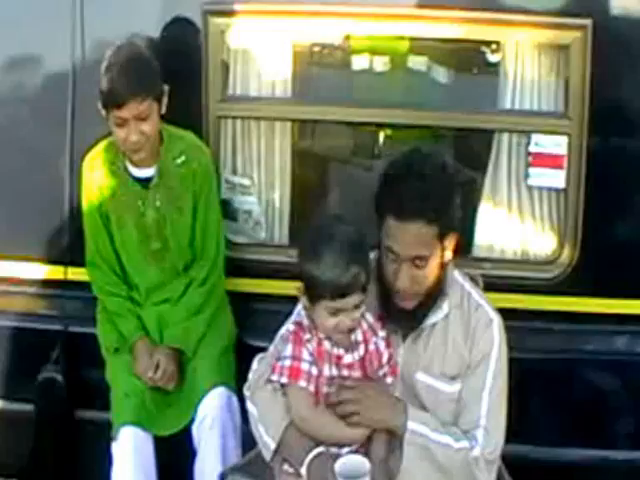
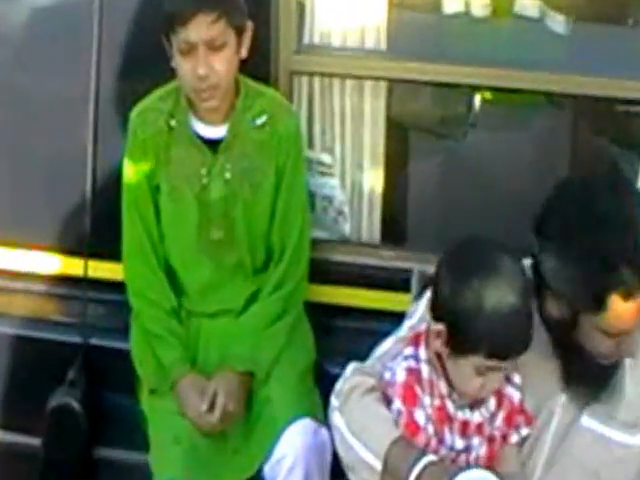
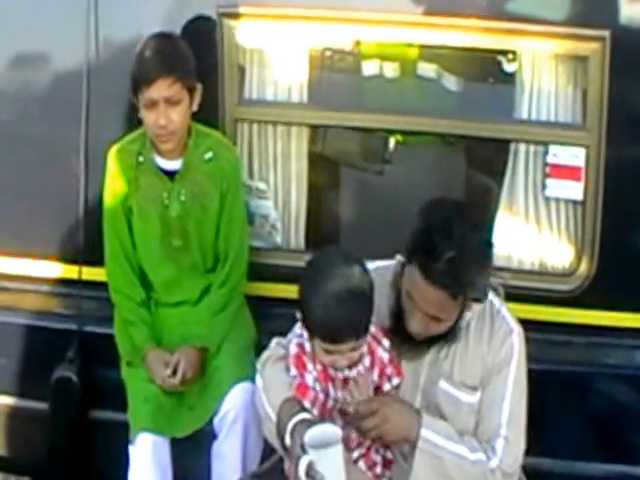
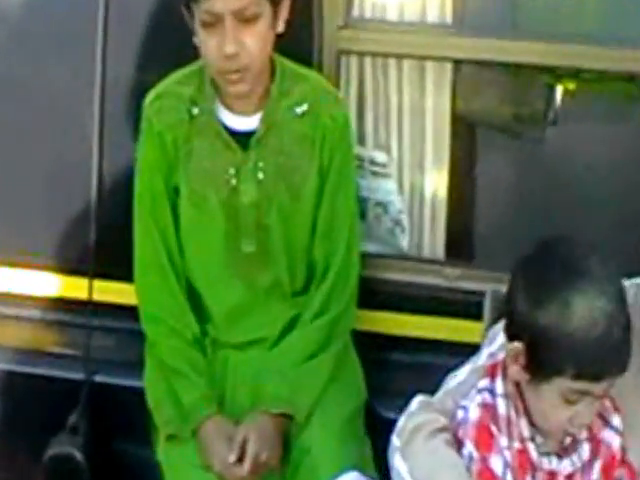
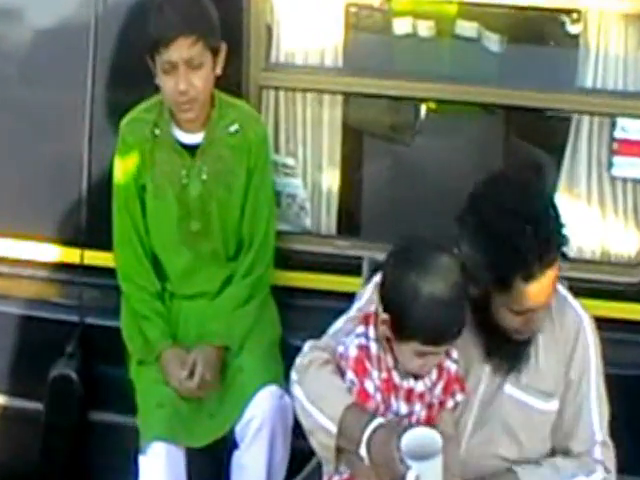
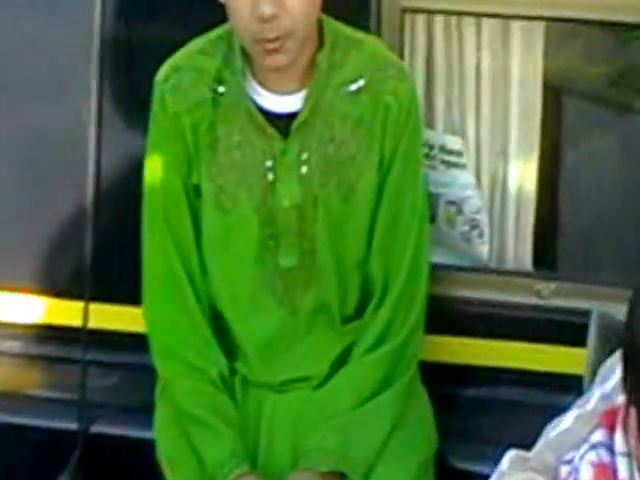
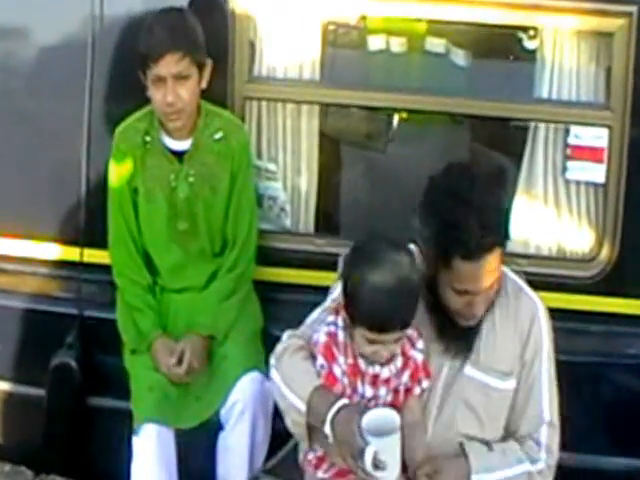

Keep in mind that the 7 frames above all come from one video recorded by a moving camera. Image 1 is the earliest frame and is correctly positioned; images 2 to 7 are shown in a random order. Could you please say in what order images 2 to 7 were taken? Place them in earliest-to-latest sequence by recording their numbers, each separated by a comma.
3, 7, 5, 2, 4, 6
